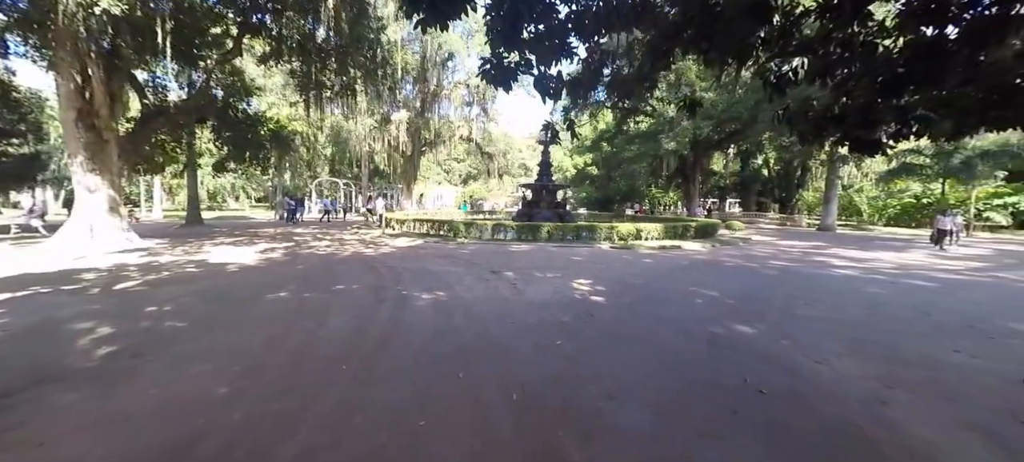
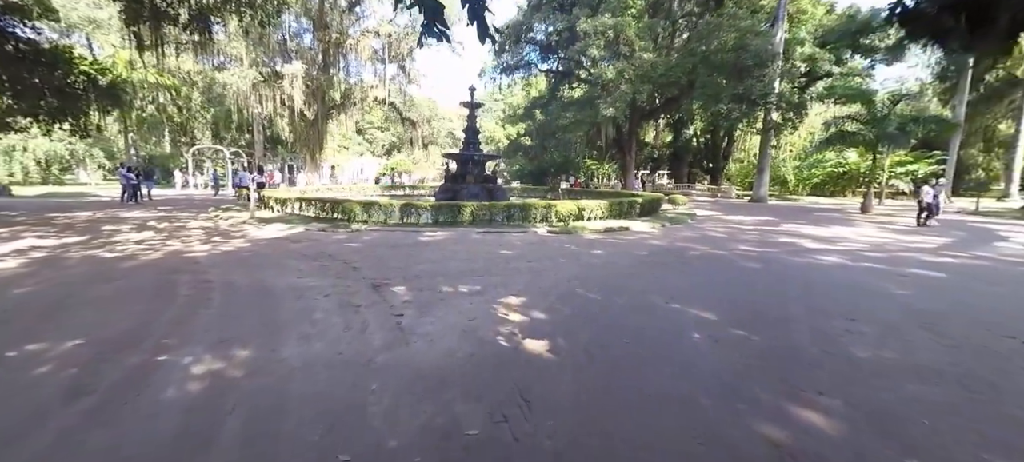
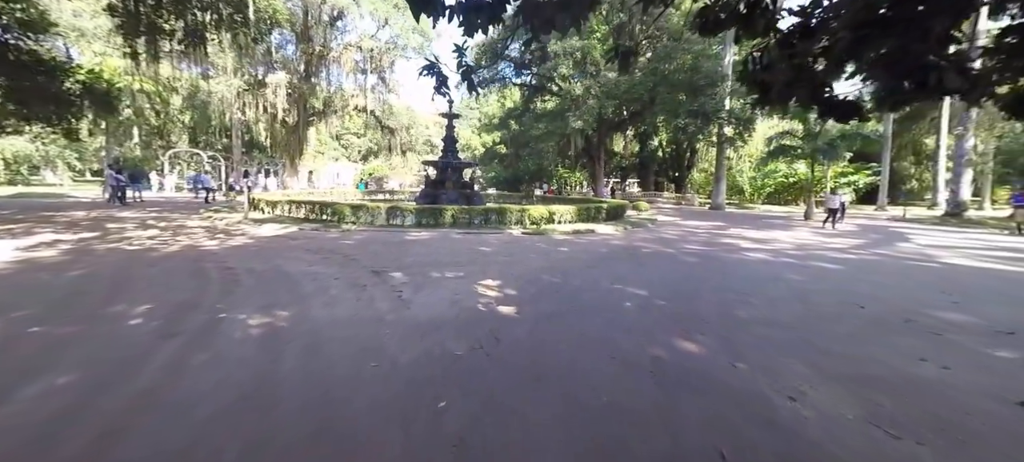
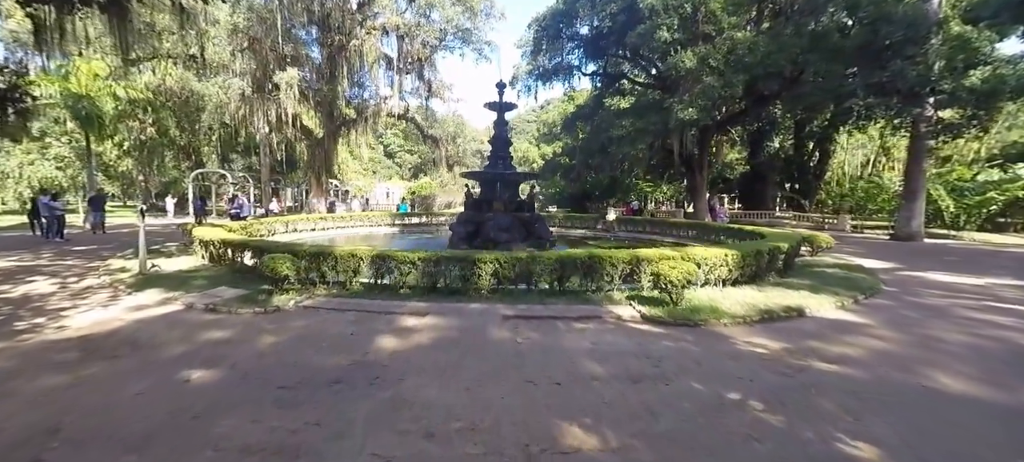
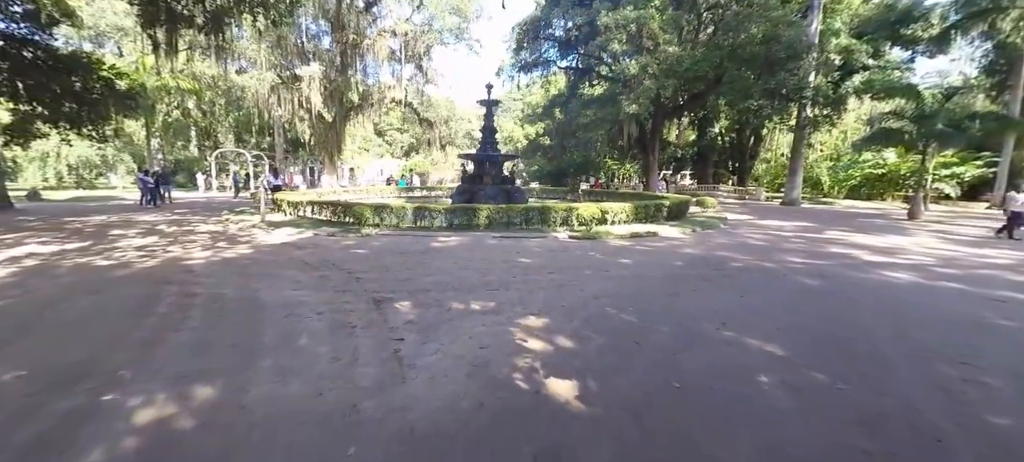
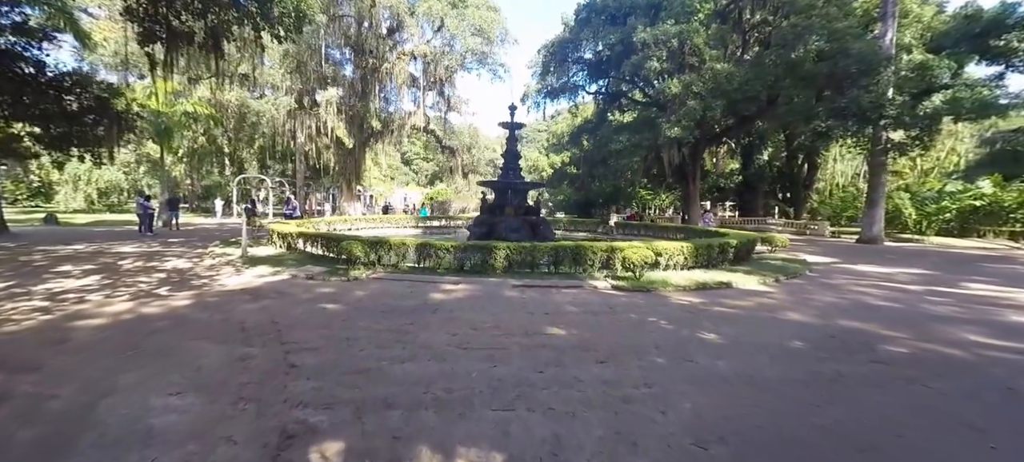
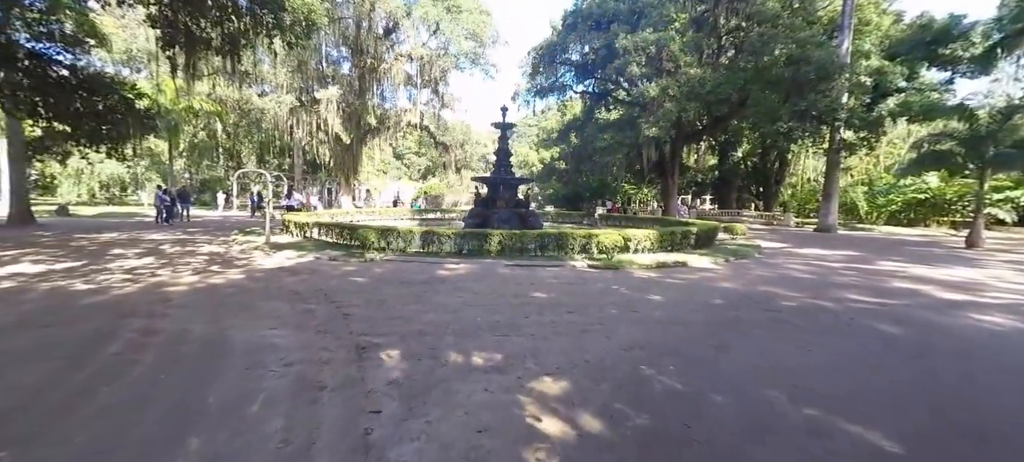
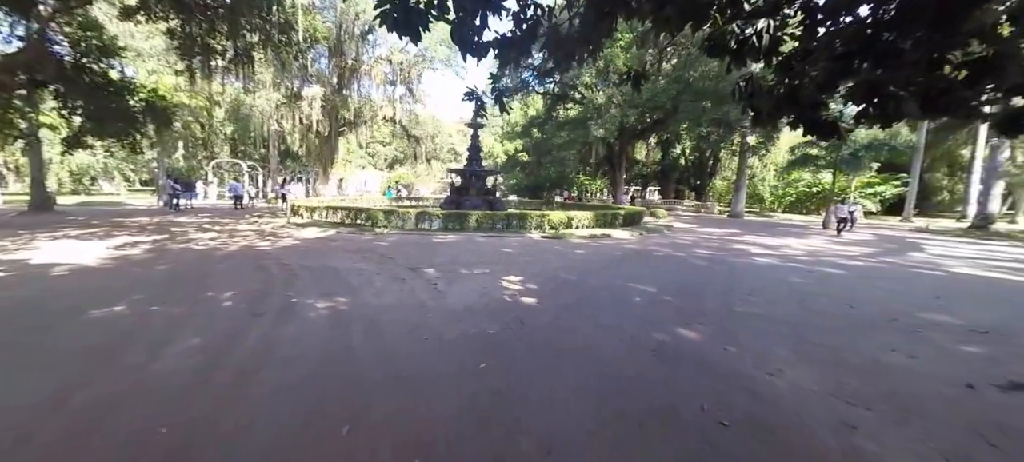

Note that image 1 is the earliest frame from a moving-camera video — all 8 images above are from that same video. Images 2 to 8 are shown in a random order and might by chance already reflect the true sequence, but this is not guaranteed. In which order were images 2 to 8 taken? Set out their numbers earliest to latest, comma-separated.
8, 3, 2, 5, 7, 6, 4
